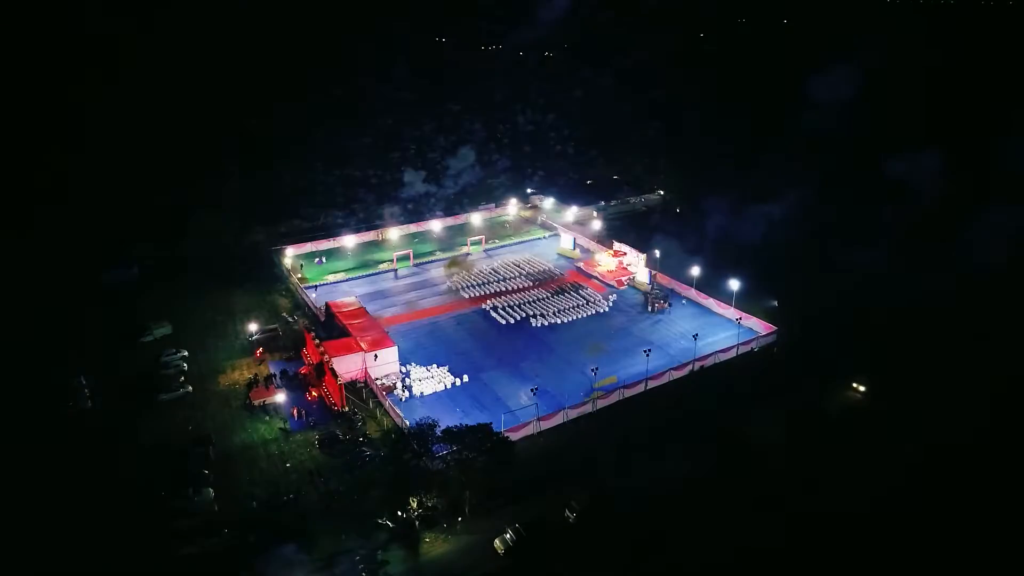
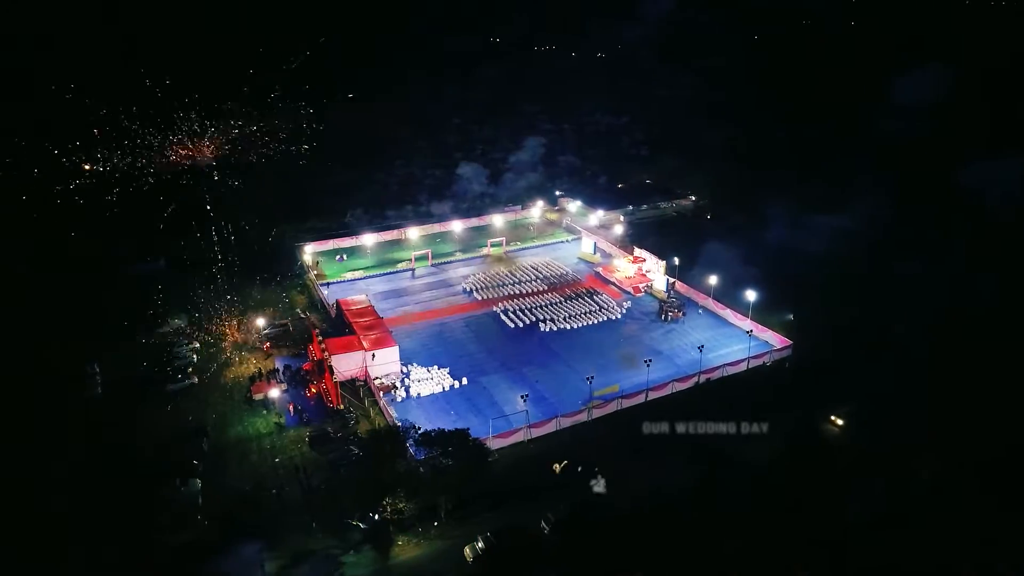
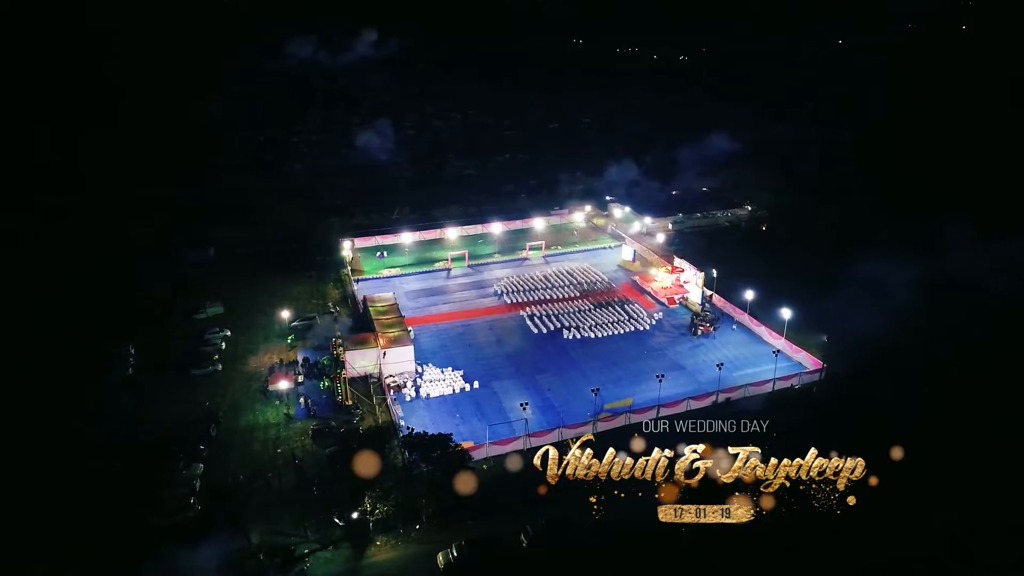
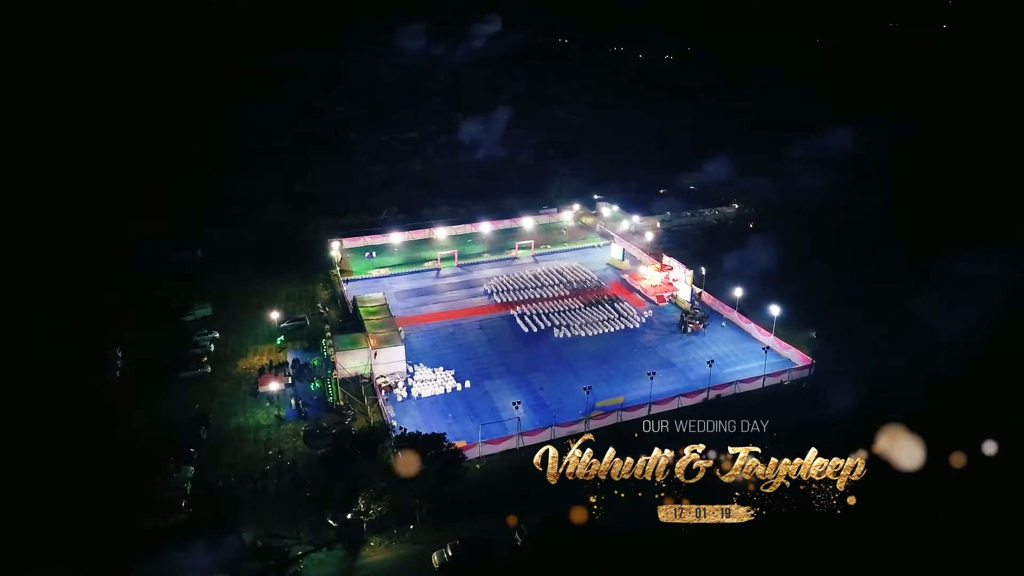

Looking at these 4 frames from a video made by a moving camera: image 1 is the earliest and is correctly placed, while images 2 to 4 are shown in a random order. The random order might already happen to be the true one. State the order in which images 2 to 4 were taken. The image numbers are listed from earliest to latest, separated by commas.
2, 3, 4
